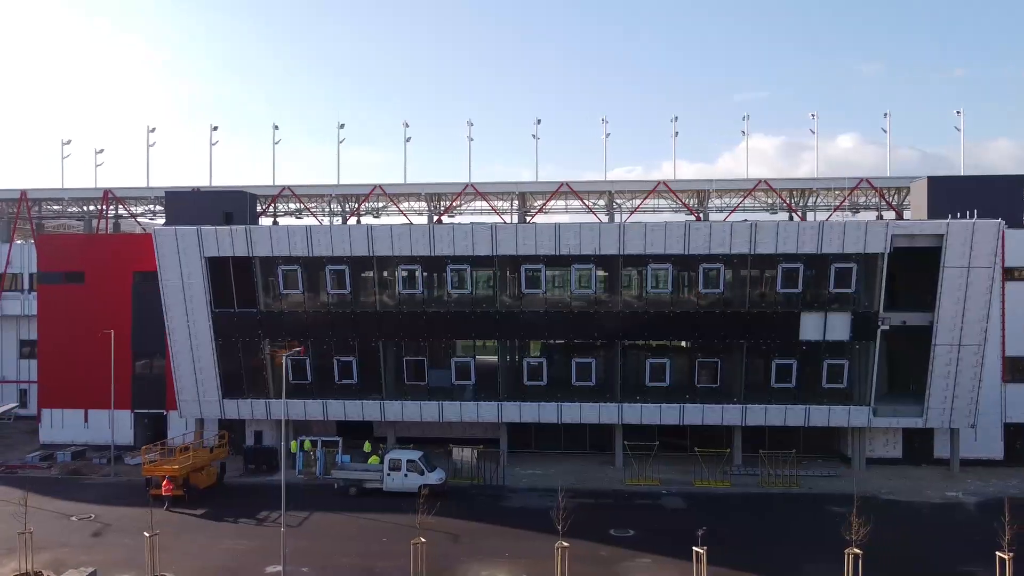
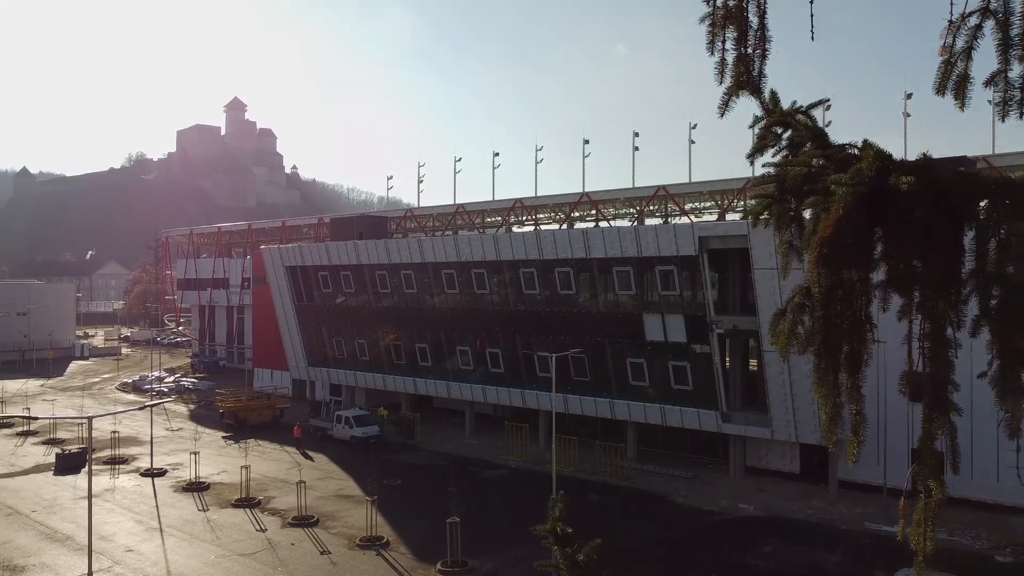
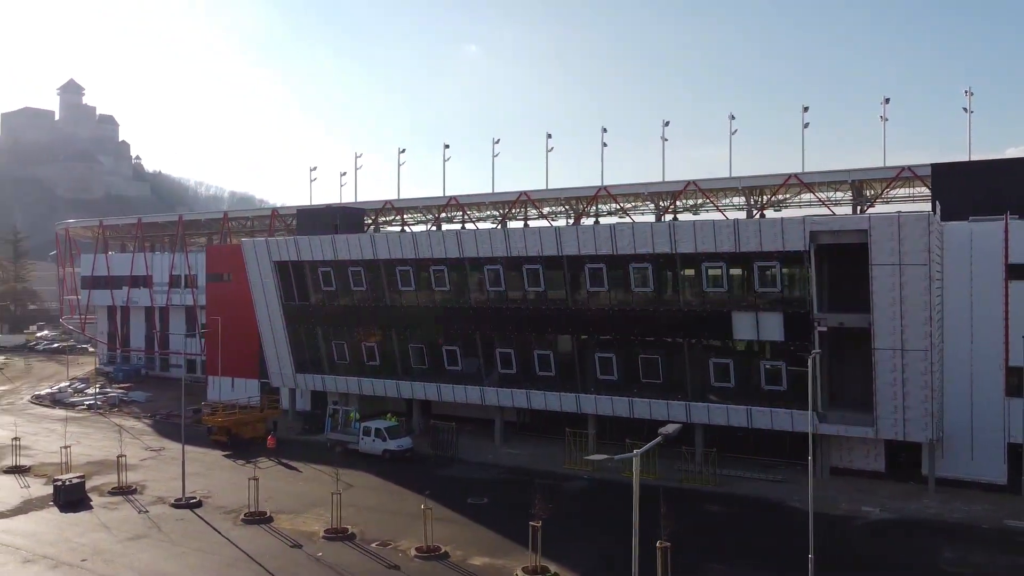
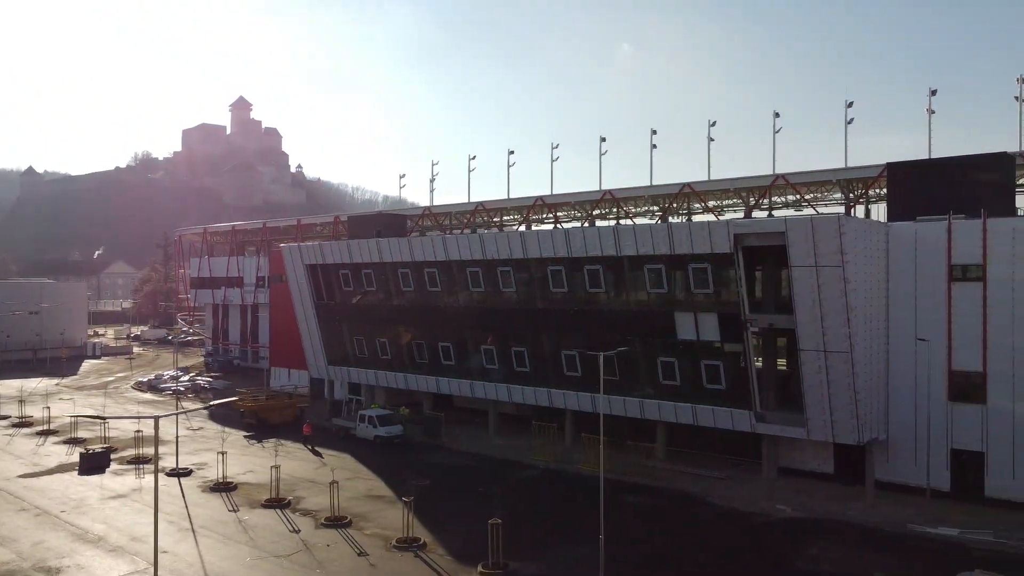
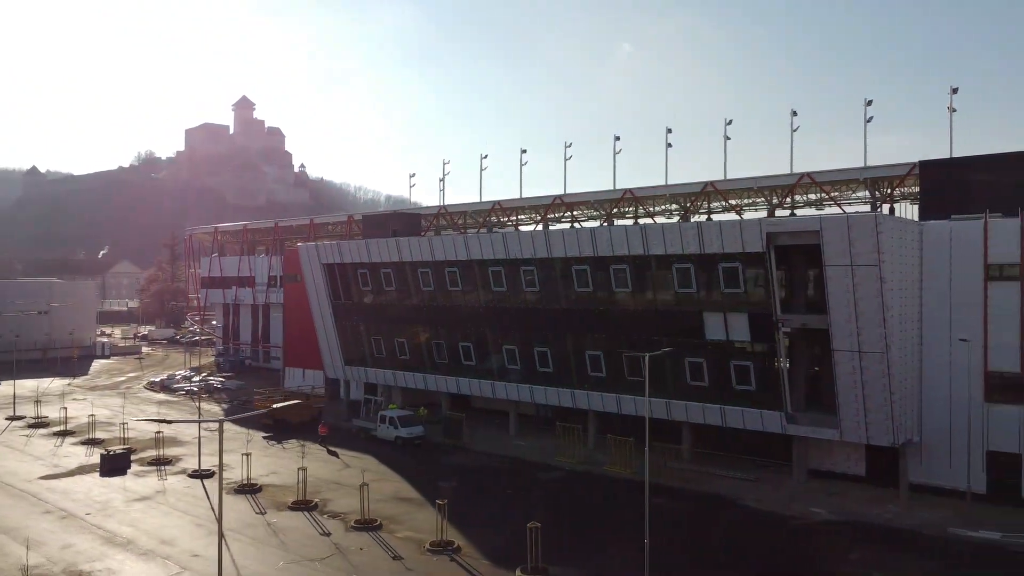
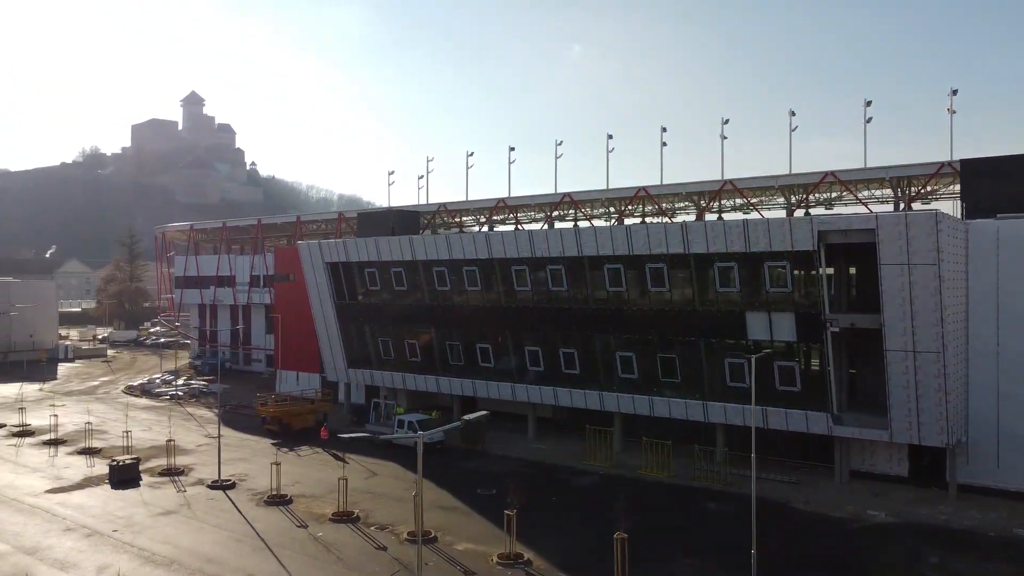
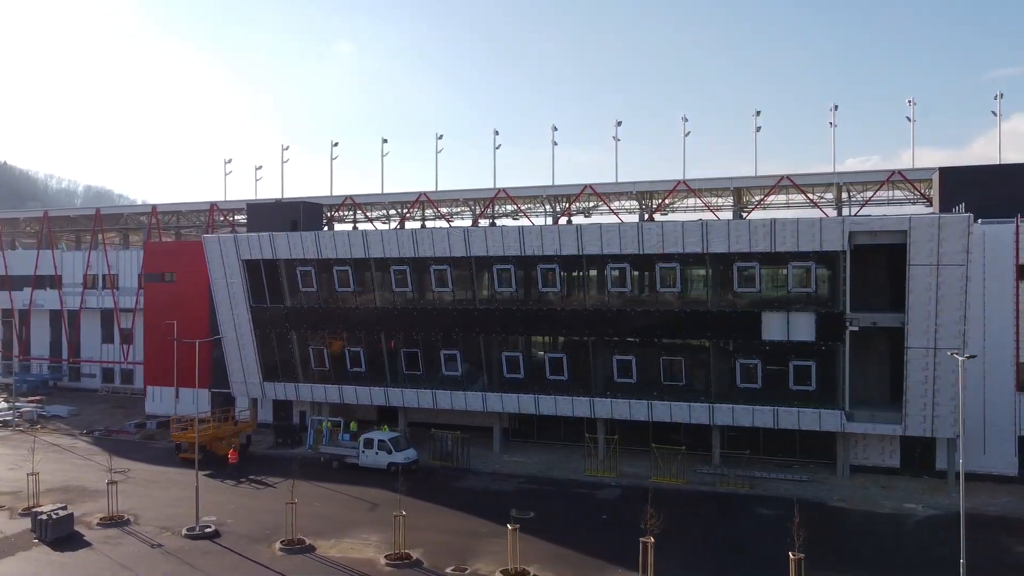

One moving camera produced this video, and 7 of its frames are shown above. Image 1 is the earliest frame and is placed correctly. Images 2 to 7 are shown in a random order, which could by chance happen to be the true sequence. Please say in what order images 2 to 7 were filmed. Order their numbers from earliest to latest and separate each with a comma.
7, 3, 6, 5, 4, 2
